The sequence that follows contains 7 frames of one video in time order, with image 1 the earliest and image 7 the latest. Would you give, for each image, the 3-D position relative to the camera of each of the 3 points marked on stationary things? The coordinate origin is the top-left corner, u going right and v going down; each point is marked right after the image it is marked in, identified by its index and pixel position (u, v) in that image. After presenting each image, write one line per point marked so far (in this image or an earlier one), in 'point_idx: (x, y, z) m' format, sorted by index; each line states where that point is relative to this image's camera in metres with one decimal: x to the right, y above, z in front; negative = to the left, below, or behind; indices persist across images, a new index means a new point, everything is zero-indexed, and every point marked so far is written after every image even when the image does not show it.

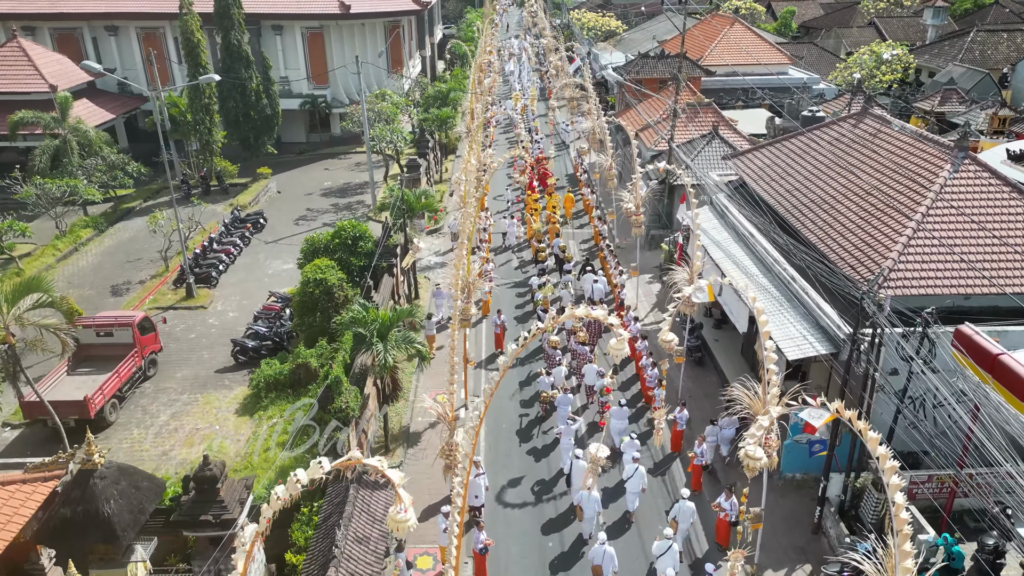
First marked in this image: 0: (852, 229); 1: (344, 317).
0: (+6.0, +1.0, +15.2) m
1: (-3.0, -0.6, +14.9) m
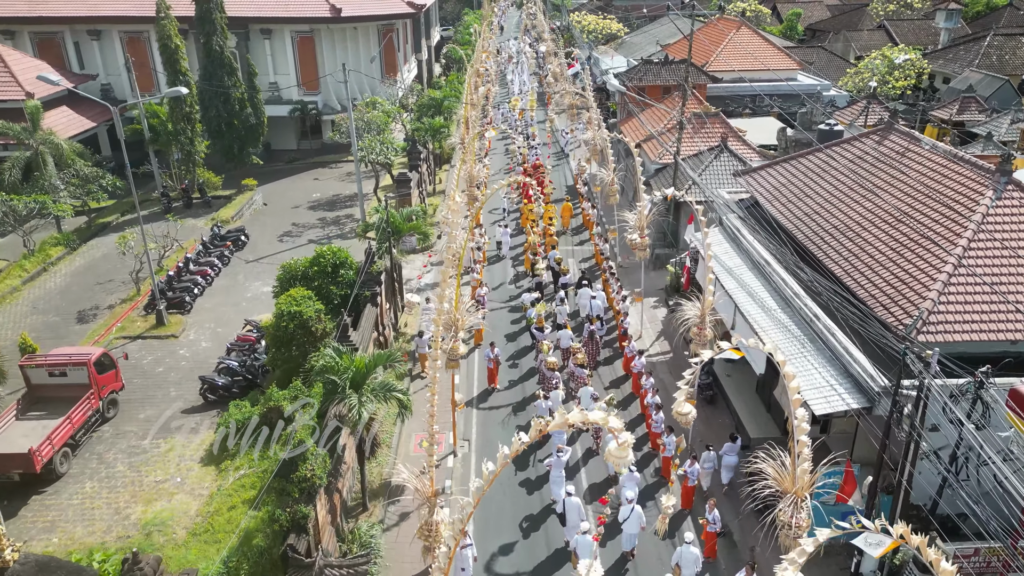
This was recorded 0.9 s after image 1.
0: (+5.9, +0.4, +13.7) m
1: (-3.1, -1.2, +13.4) m
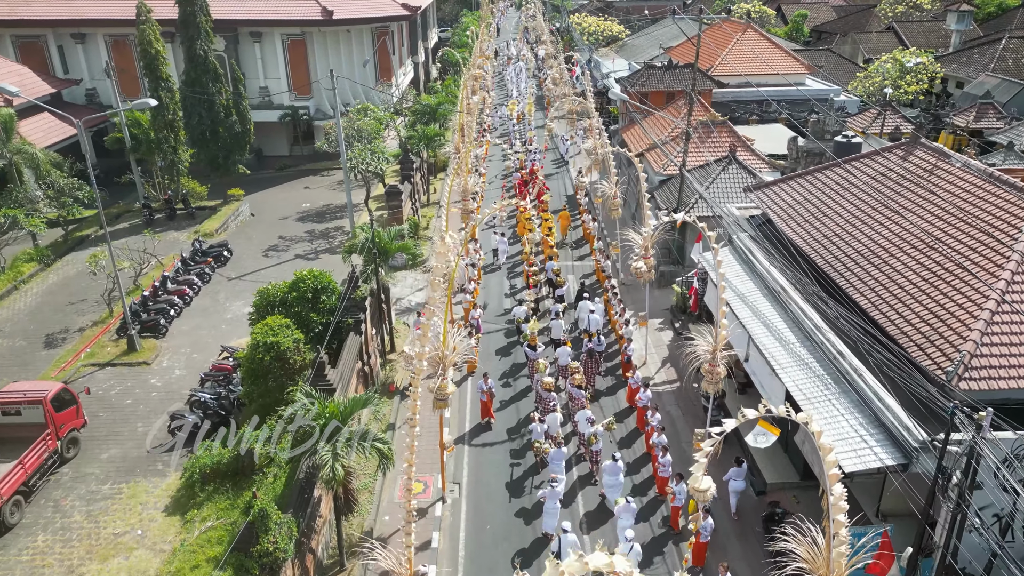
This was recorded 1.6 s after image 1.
0: (+5.8, -0.1, +12.4) m
1: (-3.2, -1.7, +12.1) m
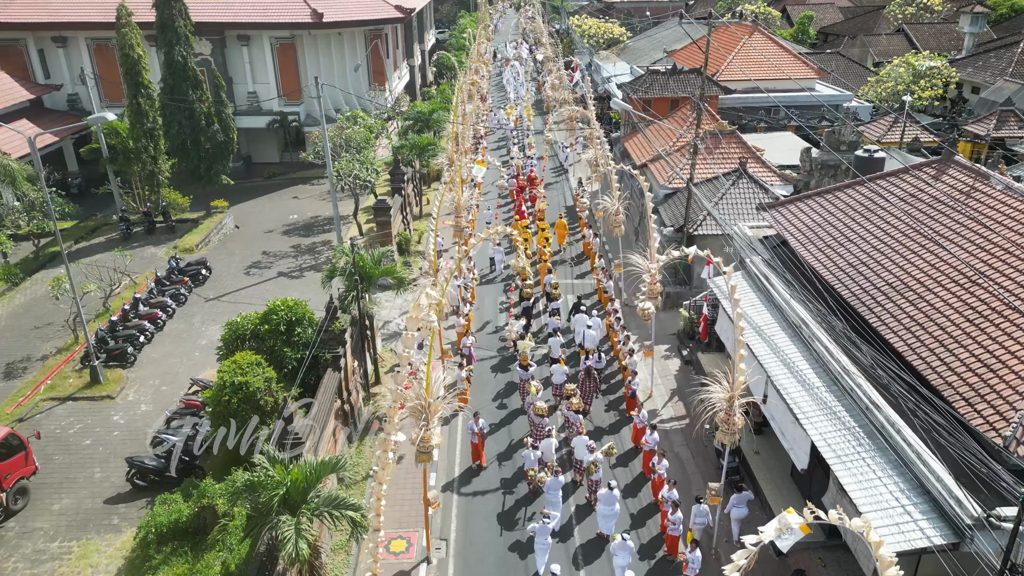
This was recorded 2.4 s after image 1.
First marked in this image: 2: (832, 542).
0: (+5.7, -0.6, +10.9) m
1: (-3.3, -2.3, +10.7) m
2: (+4.6, -3.7, +12.4) m
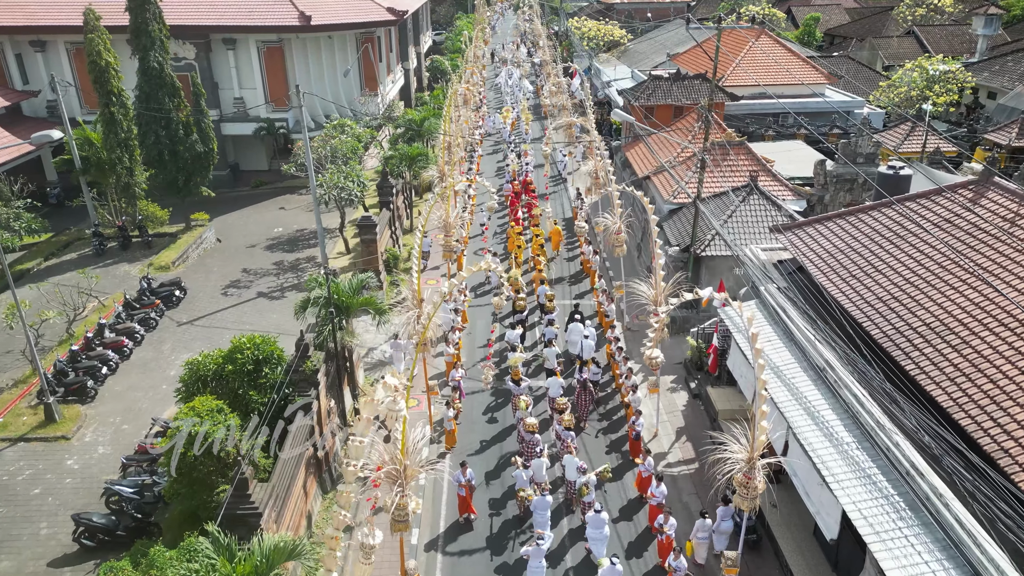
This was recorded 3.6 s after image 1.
0: (+5.6, -1.2, +9.5) m
1: (-3.4, -2.8, +9.2) m
2: (+4.5, -4.2, +10.9) m
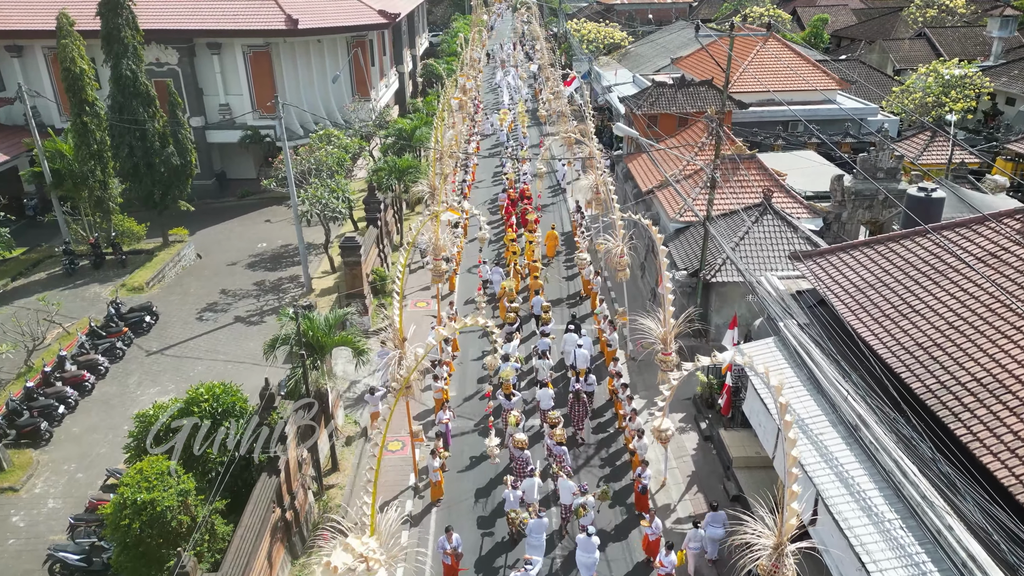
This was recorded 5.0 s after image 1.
0: (+5.4, -1.8, +8.0) m
1: (-3.6, -3.4, +7.7) m
2: (+4.4, -4.8, +9.4) m
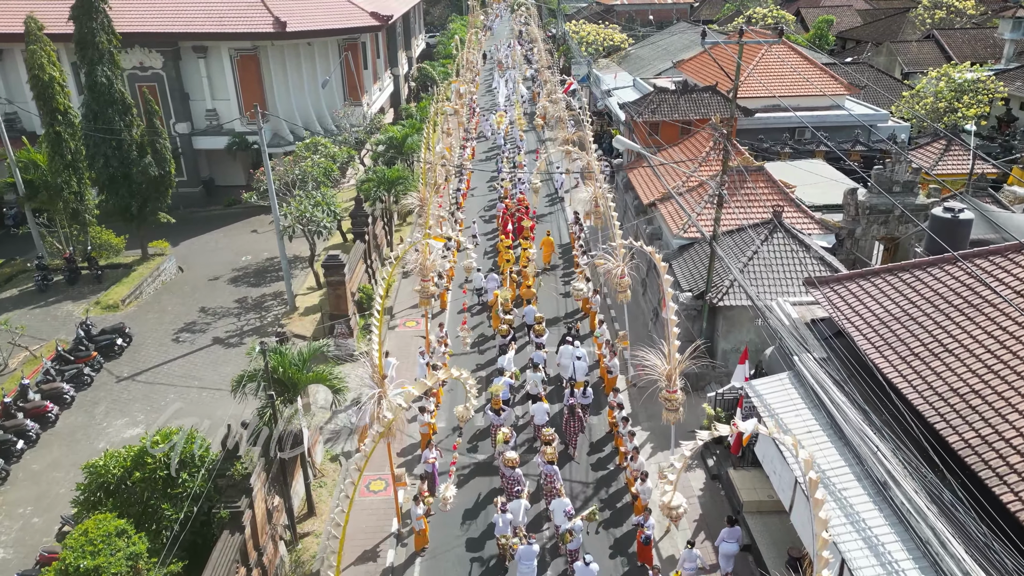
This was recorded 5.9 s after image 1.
0: (+5.3, -2.2, +6.9) m
1: (-3.7, -3.9, +6.6) m
2: (+4.2, -5.2, +8.3) m
